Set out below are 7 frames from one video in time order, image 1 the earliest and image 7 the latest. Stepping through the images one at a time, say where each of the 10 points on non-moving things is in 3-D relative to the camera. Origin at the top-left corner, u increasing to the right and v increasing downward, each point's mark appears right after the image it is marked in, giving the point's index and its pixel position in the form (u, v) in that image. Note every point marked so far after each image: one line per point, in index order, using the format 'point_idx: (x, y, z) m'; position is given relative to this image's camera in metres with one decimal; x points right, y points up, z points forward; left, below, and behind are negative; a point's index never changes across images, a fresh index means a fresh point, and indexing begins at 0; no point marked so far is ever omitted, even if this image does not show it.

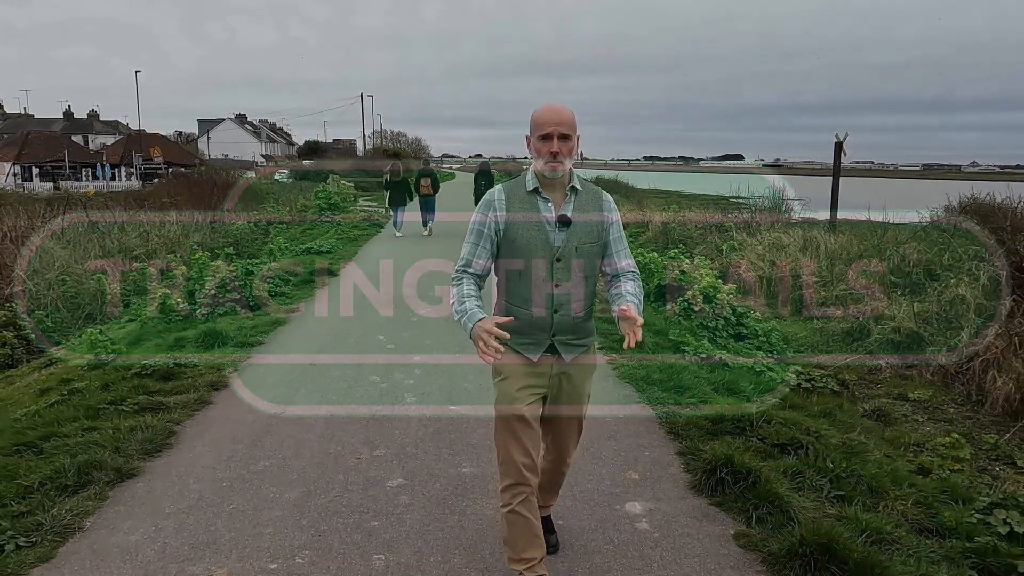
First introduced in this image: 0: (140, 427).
0: (-2.3, -0.9, +4.7) m
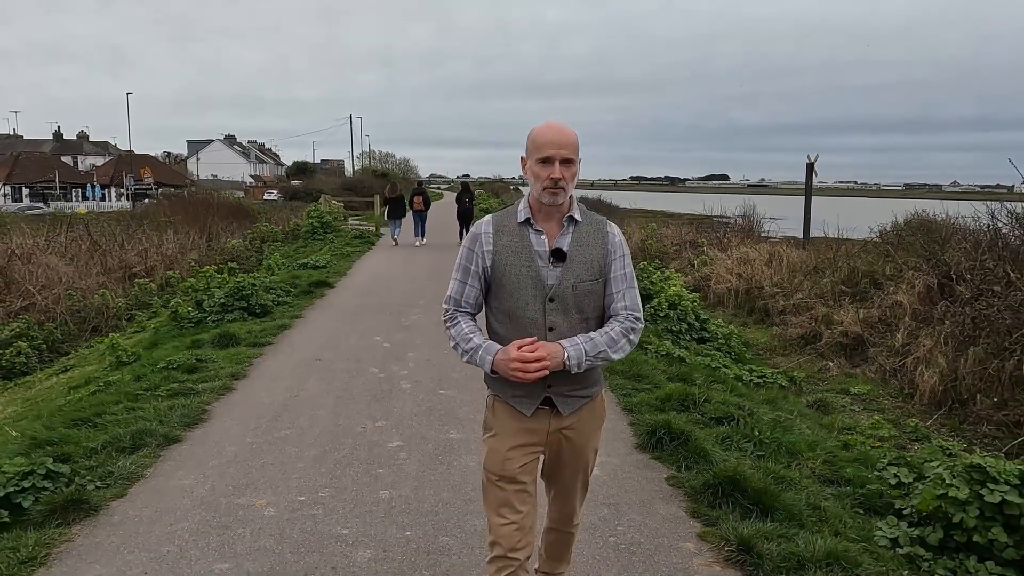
0: (-2.5, -0.9, +5.5) m
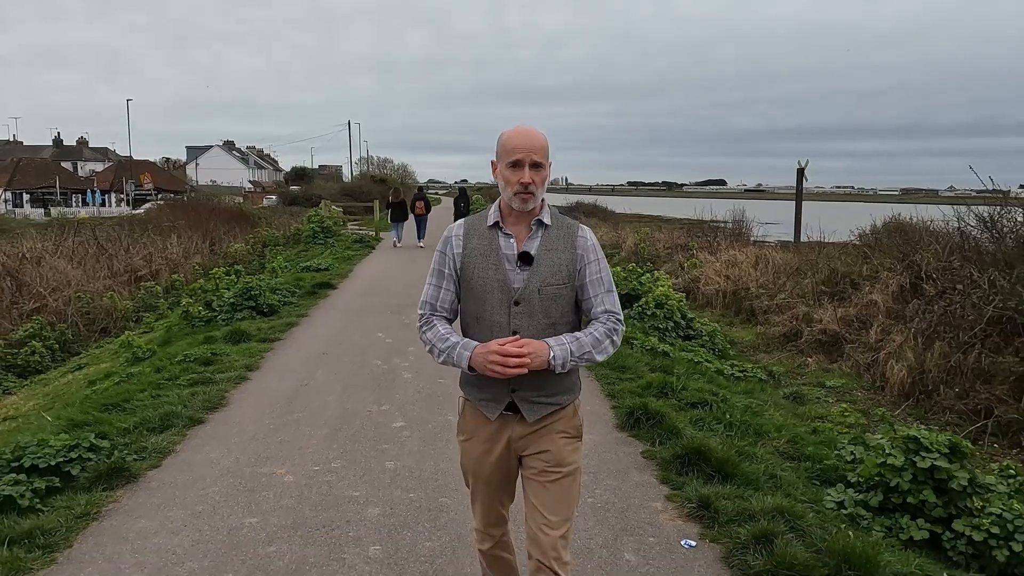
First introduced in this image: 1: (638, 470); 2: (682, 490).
0: (-2.5, -0.8, +6.0) m
1: (+0.8, -1.1, +4.5) m
2: (+1.0, -1.1, +4.2) m
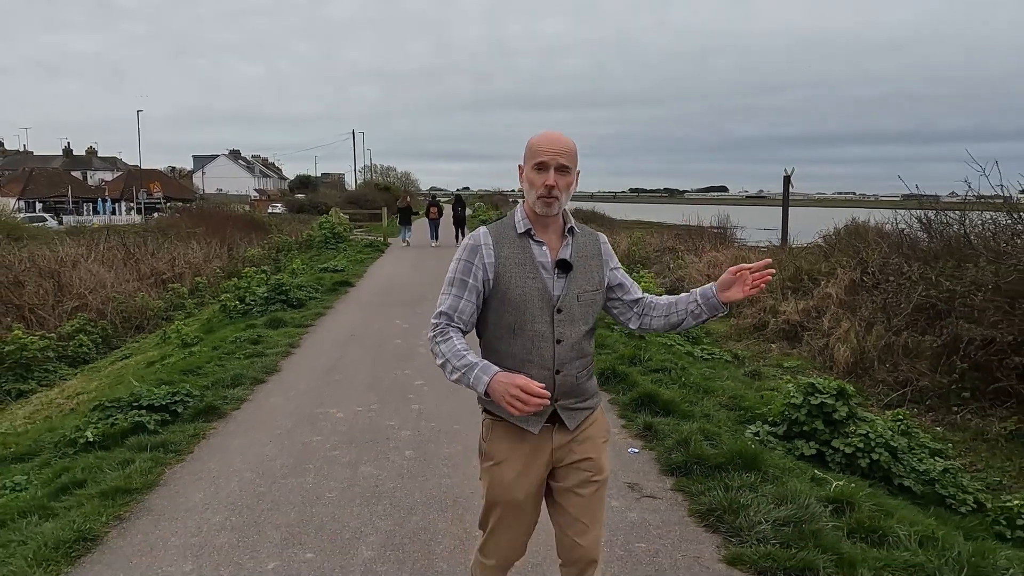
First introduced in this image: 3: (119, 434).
0: (-2.5, -0.7, +7.5) m
1: (+0.7, -1.0, +6.0) m
2: (+0.9, -1.0, +5.6) m
3: (-2.8, -1.0, +5.3) m
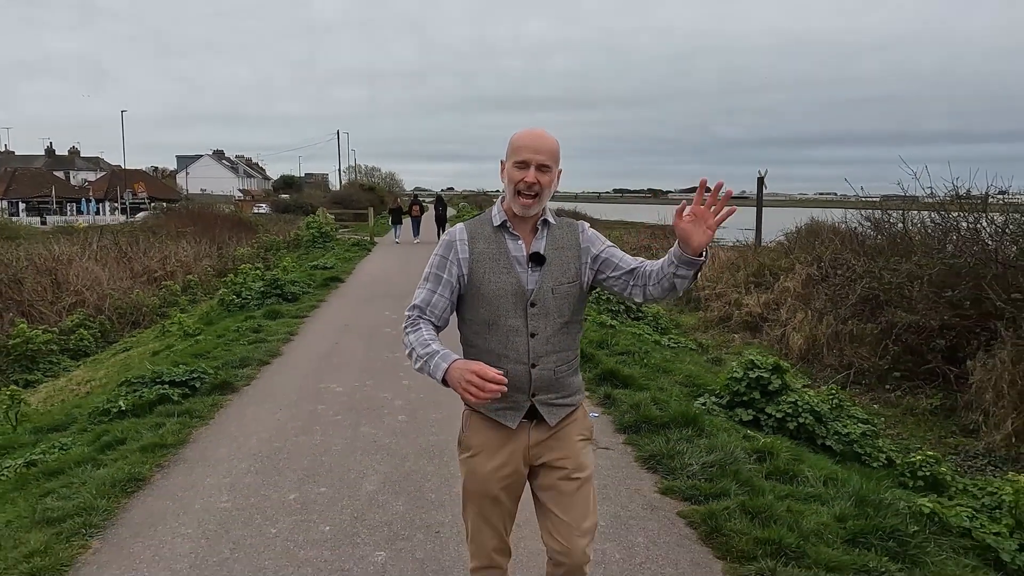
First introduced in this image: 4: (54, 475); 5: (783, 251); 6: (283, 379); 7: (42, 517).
0: (-2.8, -0.6, +8.3) m
1: (+0.5, -0.9, +6.8) m
2: (+0.7, -0.9, +6.5) m
3: (-2.9, -0.9, +6.1) m
4: (-2.9, -1.2, +4.8) m
5: (+5.3, +0.7, +14.5) m
6: (-2.1, -0.9, +6.9) m
7: (-2.5, -1.2, +4.1) m
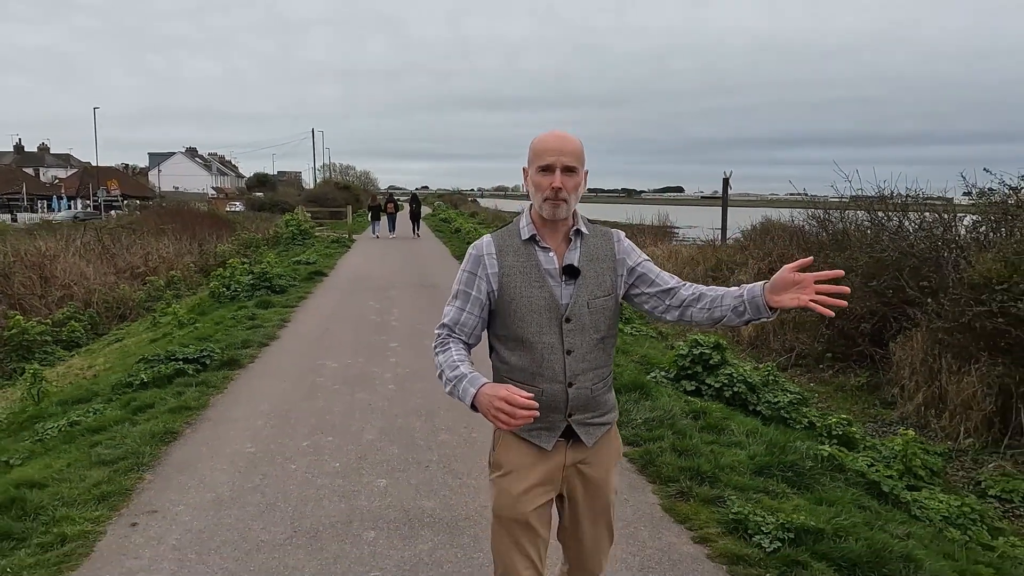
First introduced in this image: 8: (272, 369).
0: (-3.1, -0.5, +9.1) m
1: (+0.3, -0.8, +7.7) m
2: (+0.5, -0.8, +7.4) m
3: (-3.2, -0.8, +6.9) m
4: (-3.1, -1.1, +5.6) m
5: (+4.8, +0.8, +15.6) m
6: (-2.4, -0.7, +7.8) m
7: (-2.7, -1.1, +4.9) m
8: (-2.3, -0.8, +7.3) m
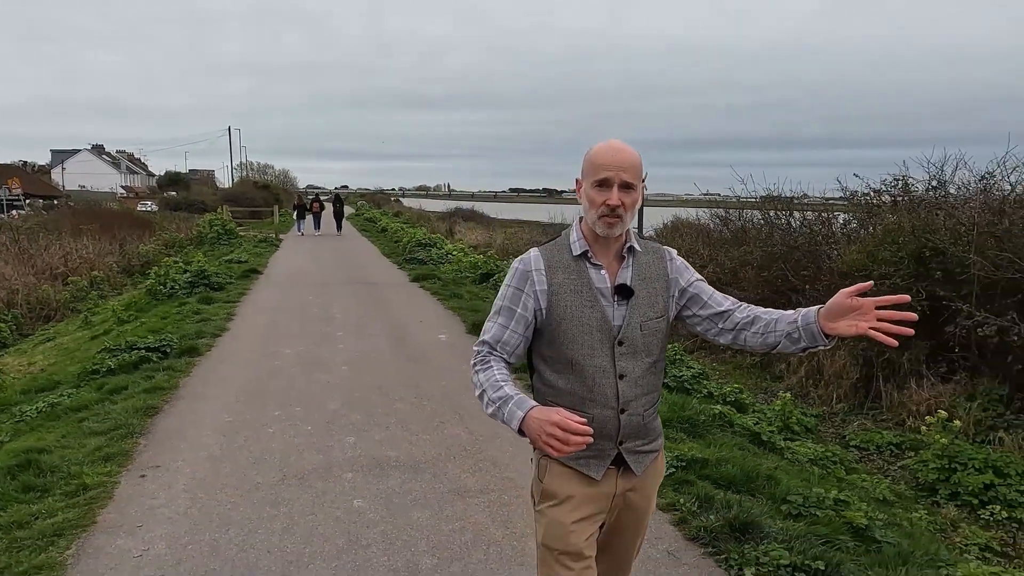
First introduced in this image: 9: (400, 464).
0: (-3.9, -0.5, +9.6) m
1: (-0.4, -0.7, +8.7) m
2: (-0.2, -0.7, +8.3) m
3: (-3.8, -0.8, +7.4) m
4: (-3.6, -1.0, +6.2) m
5: (+3.2, +1.0, +16.9) m
6: (-3.1, -0.7, +8.4) m
7: (-3.1, -1.0, +5.5) m
8: (-3.0, -0.7, +7.9) m
9: (-0.7, -1.1, +4.8) m
